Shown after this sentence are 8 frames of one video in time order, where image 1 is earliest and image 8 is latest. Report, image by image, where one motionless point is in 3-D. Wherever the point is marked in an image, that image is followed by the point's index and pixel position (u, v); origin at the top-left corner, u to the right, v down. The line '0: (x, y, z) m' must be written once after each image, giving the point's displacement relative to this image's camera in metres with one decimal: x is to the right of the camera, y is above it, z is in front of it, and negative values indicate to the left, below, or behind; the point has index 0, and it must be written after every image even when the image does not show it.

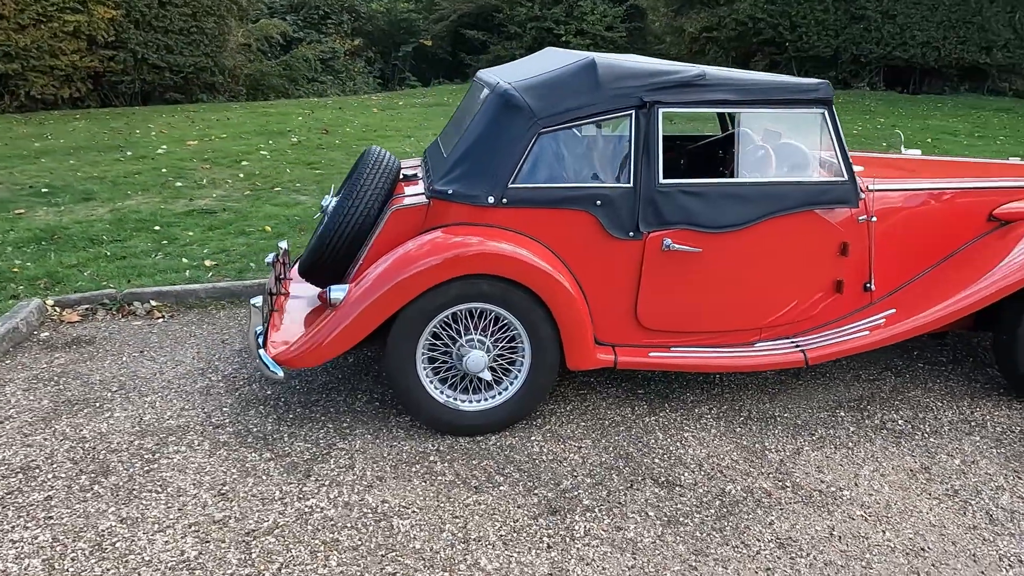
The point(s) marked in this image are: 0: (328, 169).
0: (-2.5, +1.6, +10.4) m
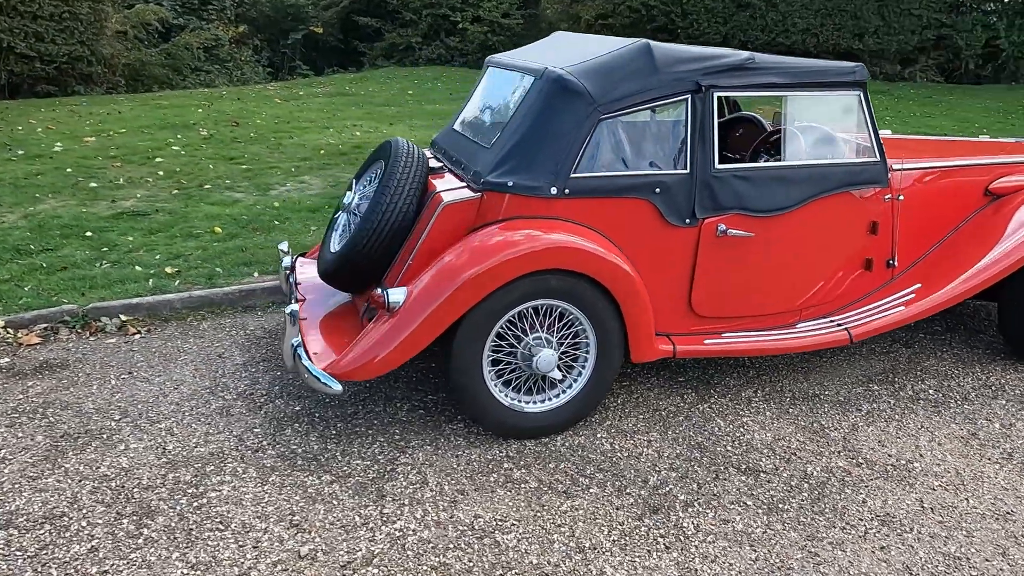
0: (-3.4, +1.6, +9.8) m
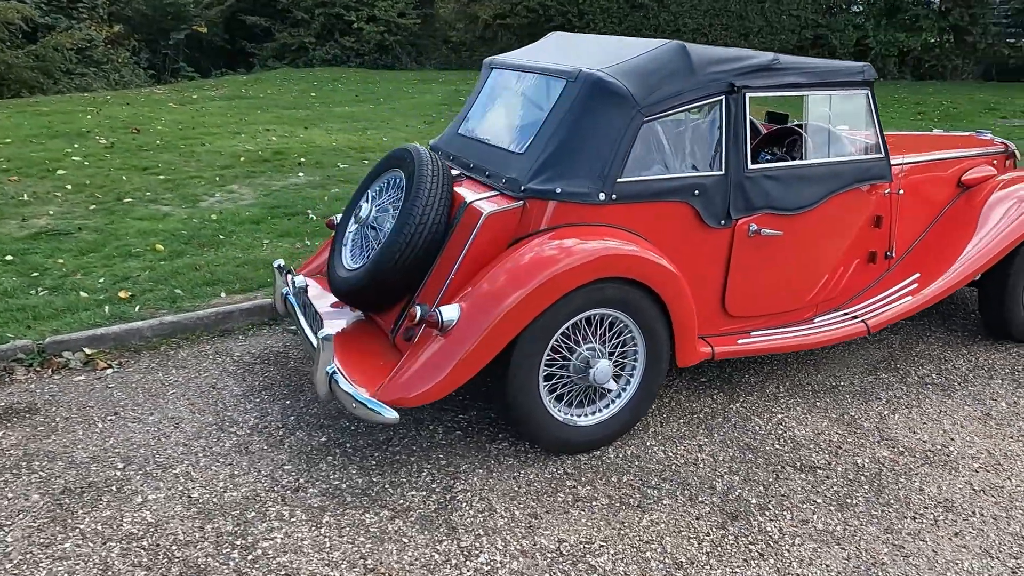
0: (-4.1, +1.4, +9.1) m
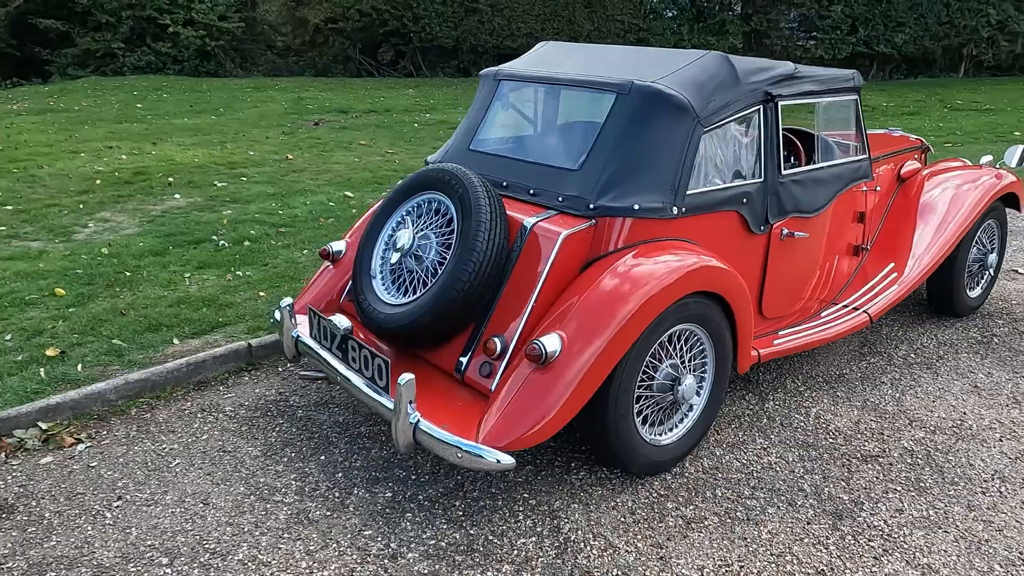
0: (-5.2, +0.9, +7.9) m
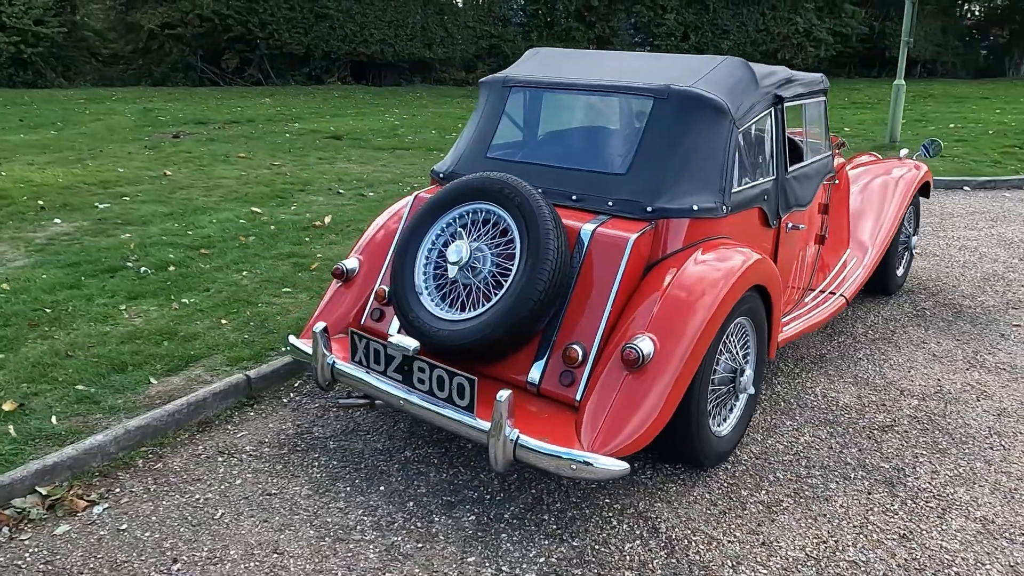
0: (-5.8, +0.4, +6.7) m
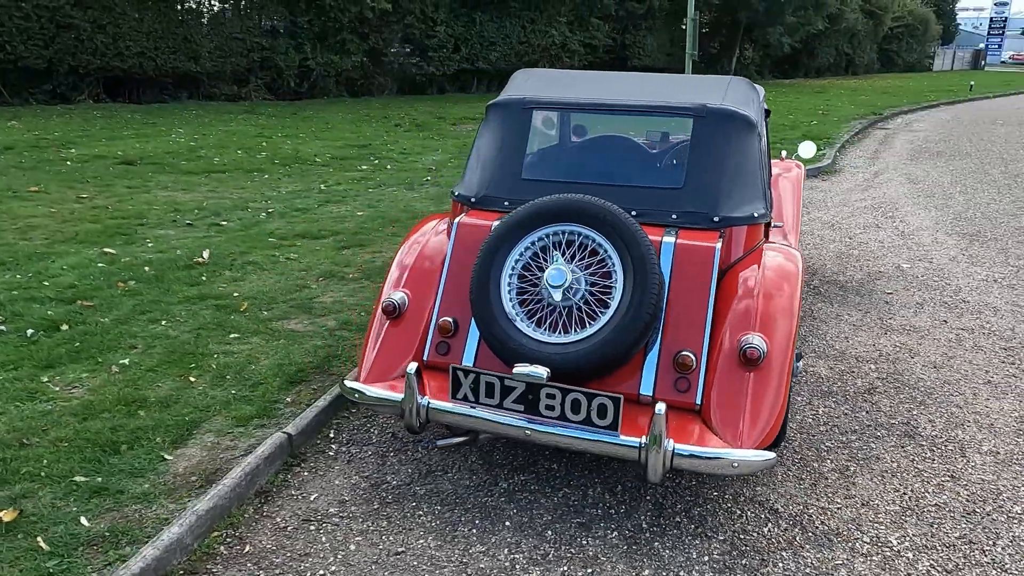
0: (-6.3, -0.3, +4.8) m
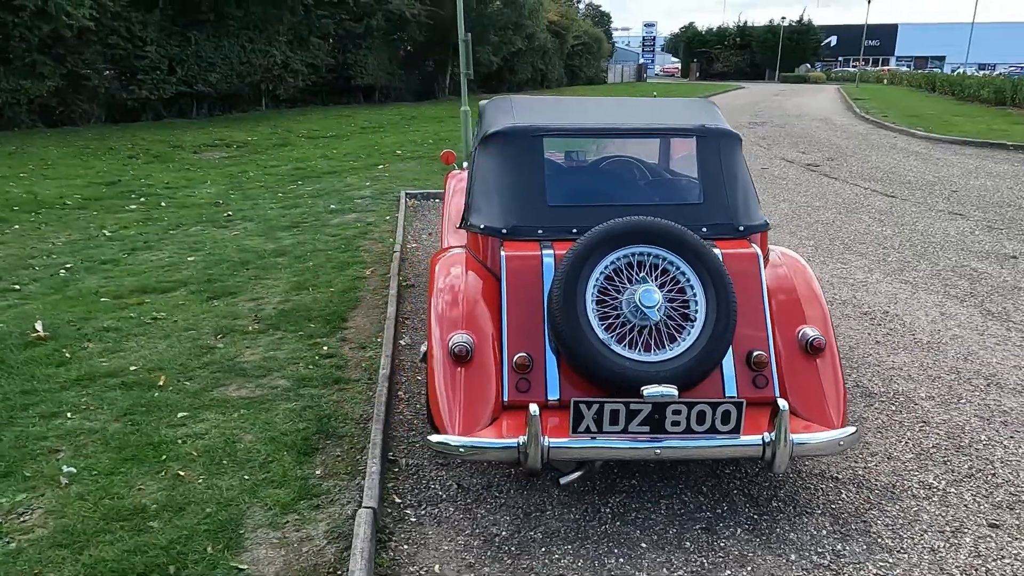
0: (-6.0, -1.2, +2.5) m
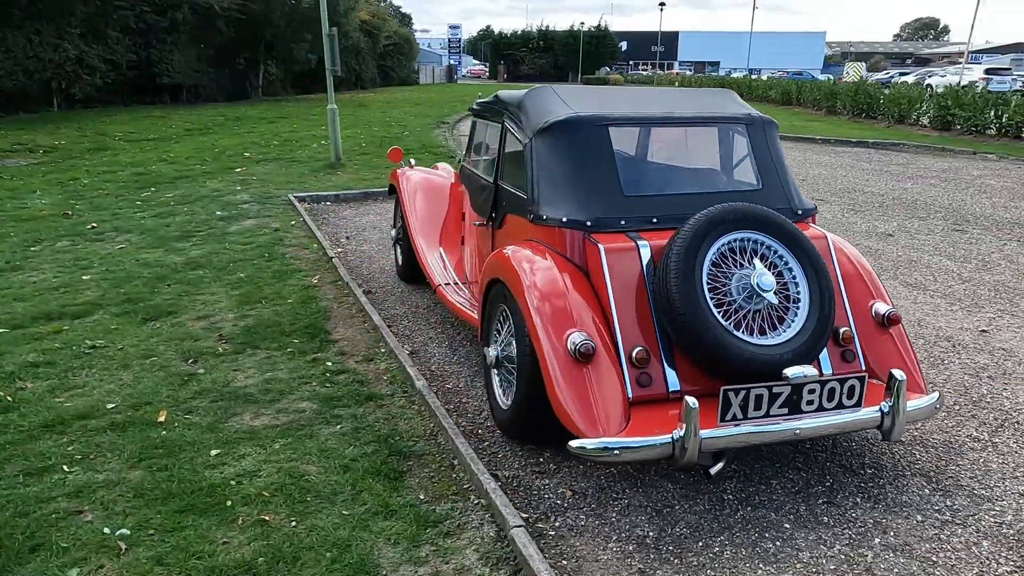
0: (-5.0, -1.5, +1.0) m
